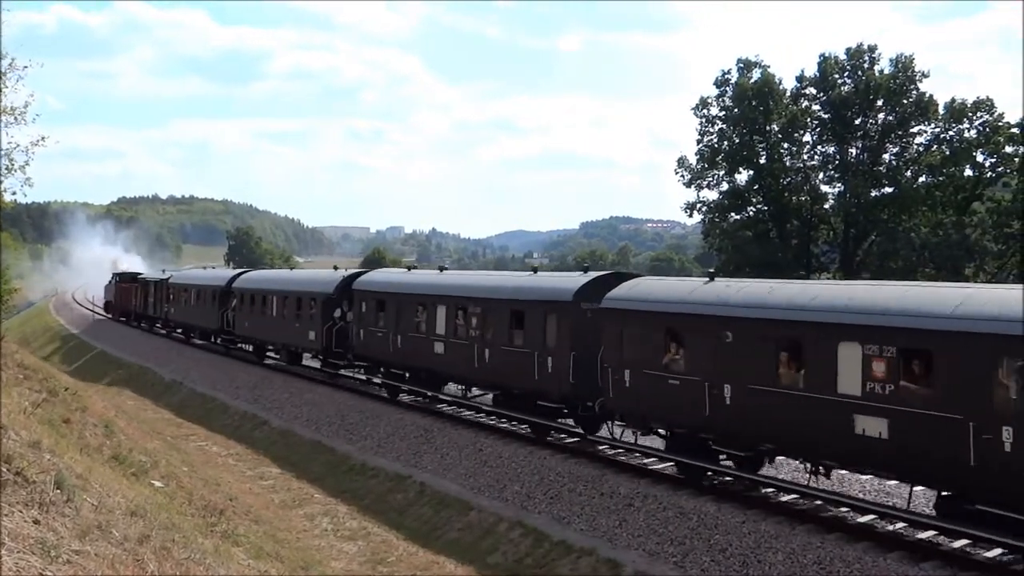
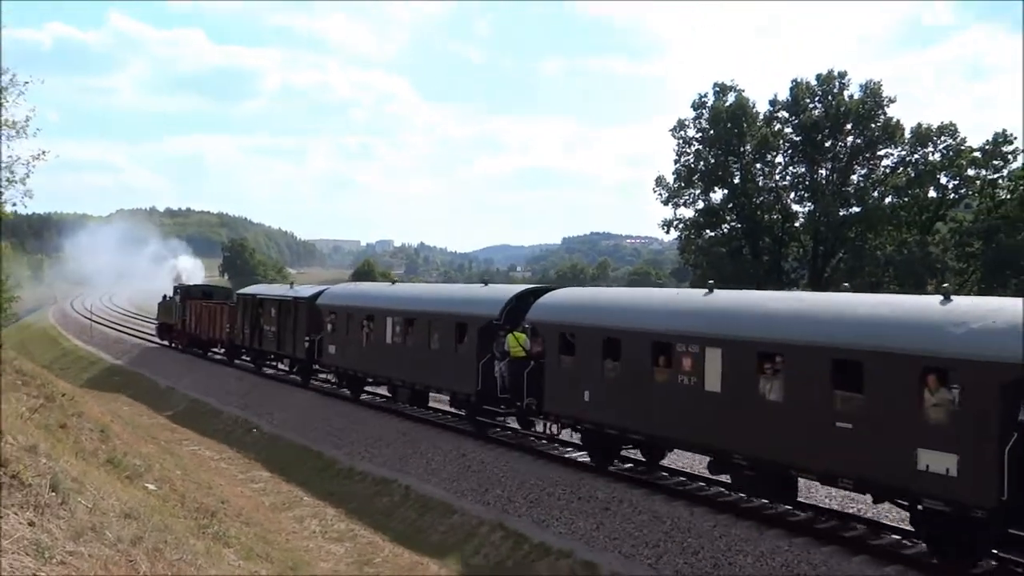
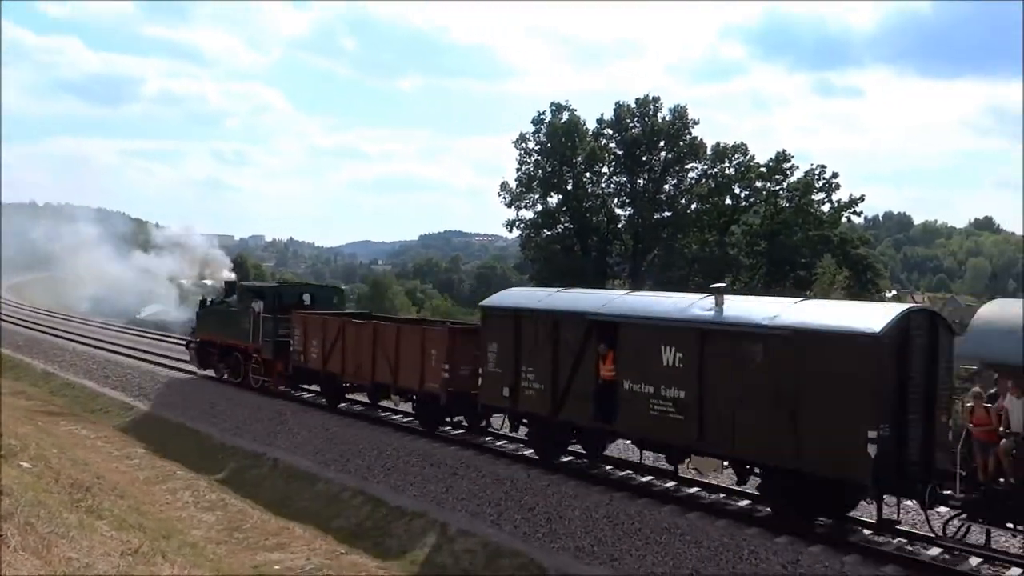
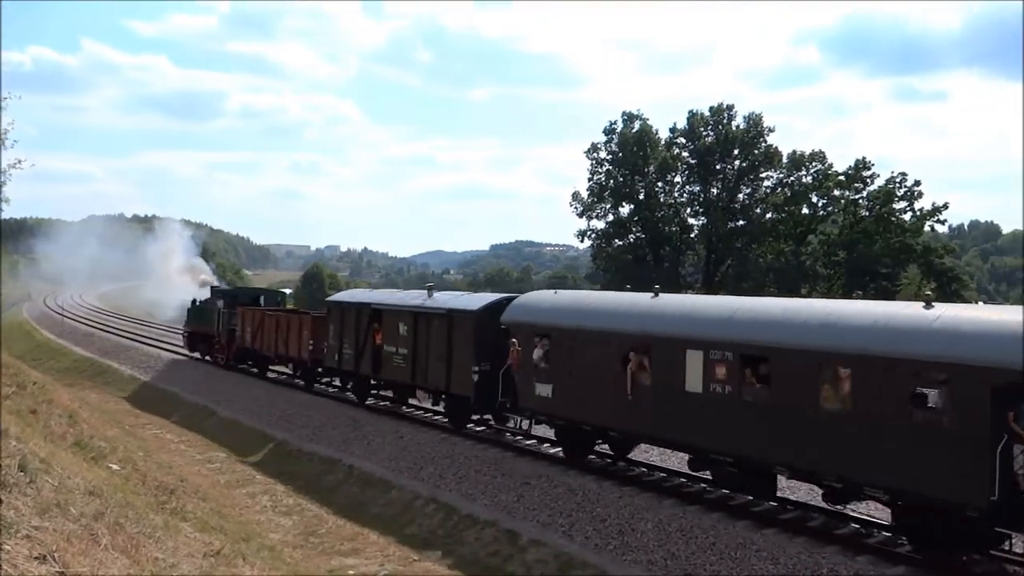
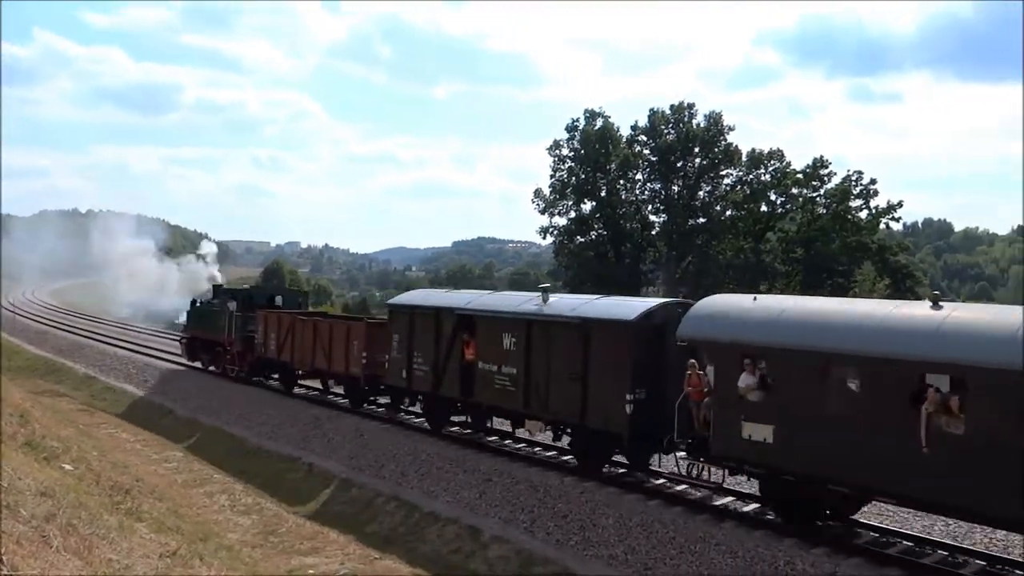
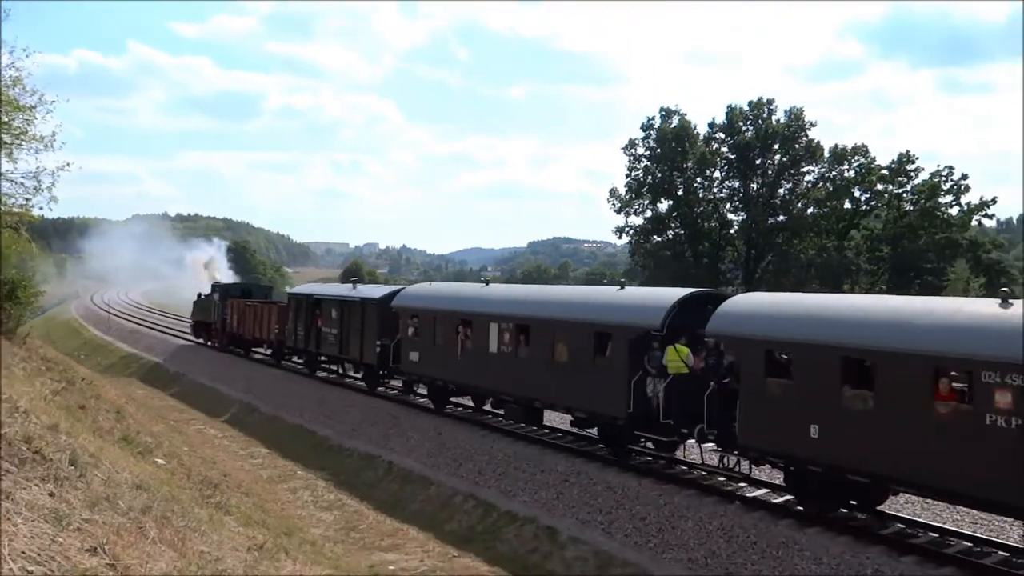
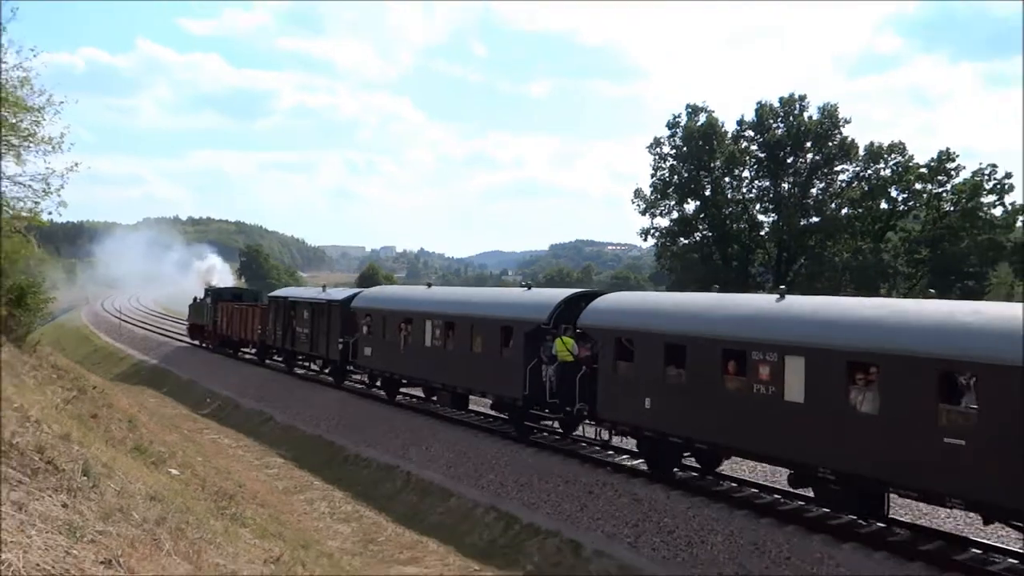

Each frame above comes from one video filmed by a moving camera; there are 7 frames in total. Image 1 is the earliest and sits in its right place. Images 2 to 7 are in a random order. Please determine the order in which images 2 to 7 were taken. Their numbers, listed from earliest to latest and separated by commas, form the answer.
2, 7, 6, 4, 5, 3
